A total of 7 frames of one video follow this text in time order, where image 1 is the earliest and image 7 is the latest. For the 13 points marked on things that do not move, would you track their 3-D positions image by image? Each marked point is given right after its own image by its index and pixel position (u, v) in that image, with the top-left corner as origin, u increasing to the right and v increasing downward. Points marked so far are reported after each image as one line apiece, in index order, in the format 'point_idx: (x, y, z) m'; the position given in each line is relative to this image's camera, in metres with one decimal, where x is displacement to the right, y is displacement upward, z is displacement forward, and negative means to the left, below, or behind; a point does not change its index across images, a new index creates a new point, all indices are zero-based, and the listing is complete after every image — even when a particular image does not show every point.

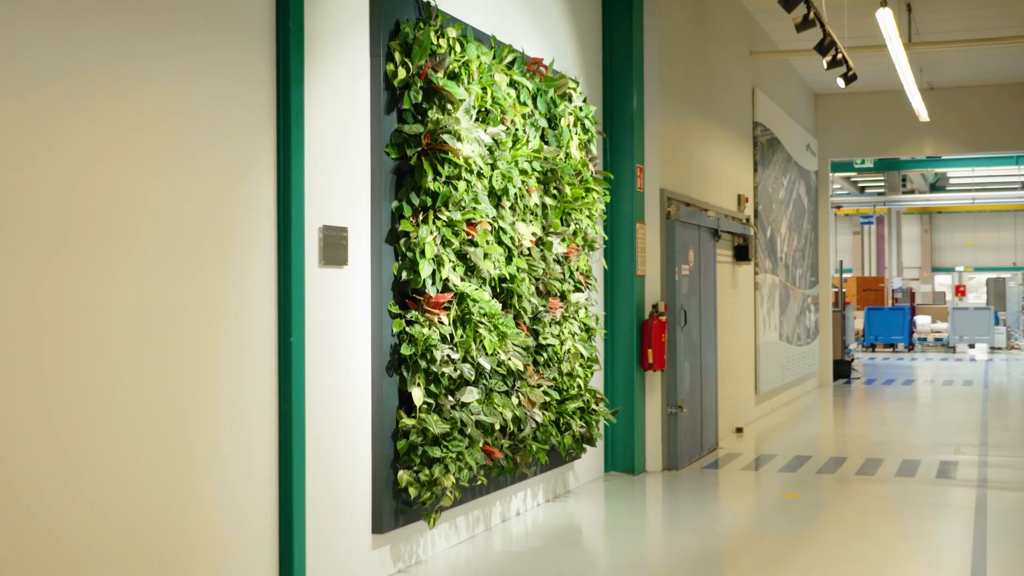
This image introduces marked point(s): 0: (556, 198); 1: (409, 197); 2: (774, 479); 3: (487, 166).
0: (+0.1, +0.3, +4.2) m
1: (-0.3, +0.2, +3.4) m
2: (+1.1, -0.8, +5.4) m
3: (-0.1, +0.3, +3.7) m
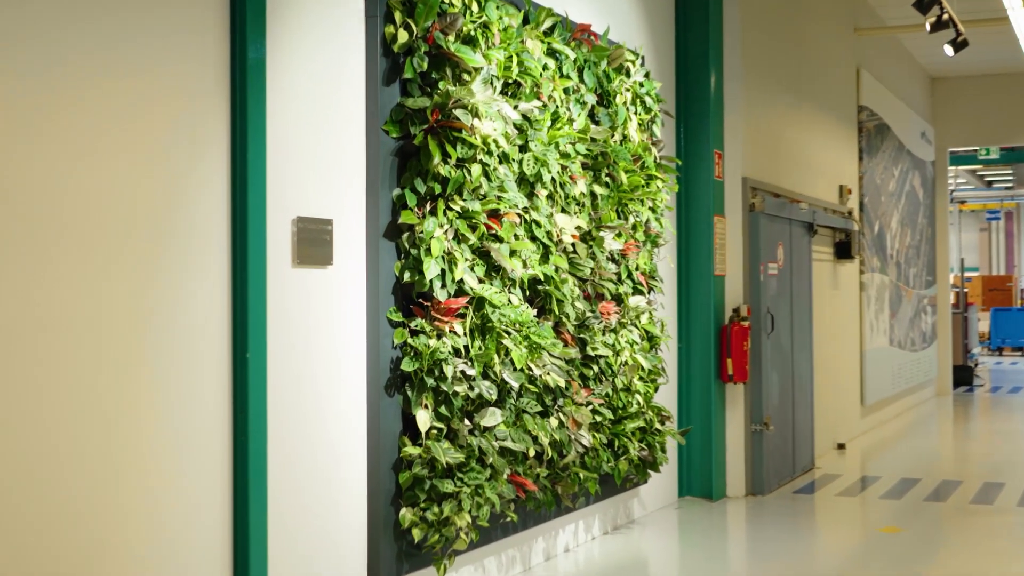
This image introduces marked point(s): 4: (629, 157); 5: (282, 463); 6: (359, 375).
0: (+0.3, +0.3, +3.7) m
1: (-0.2, +0.2, +2.8) m
2: (+1.3, -0.8, +4.8) m
3: (0.0, +0.3, +3.1) m
4: (+0.3, +0.4, +3.8) m
5: (-0.4, -0.3, +2.5) m
6: (-0.3, -0.2, +2.8) m
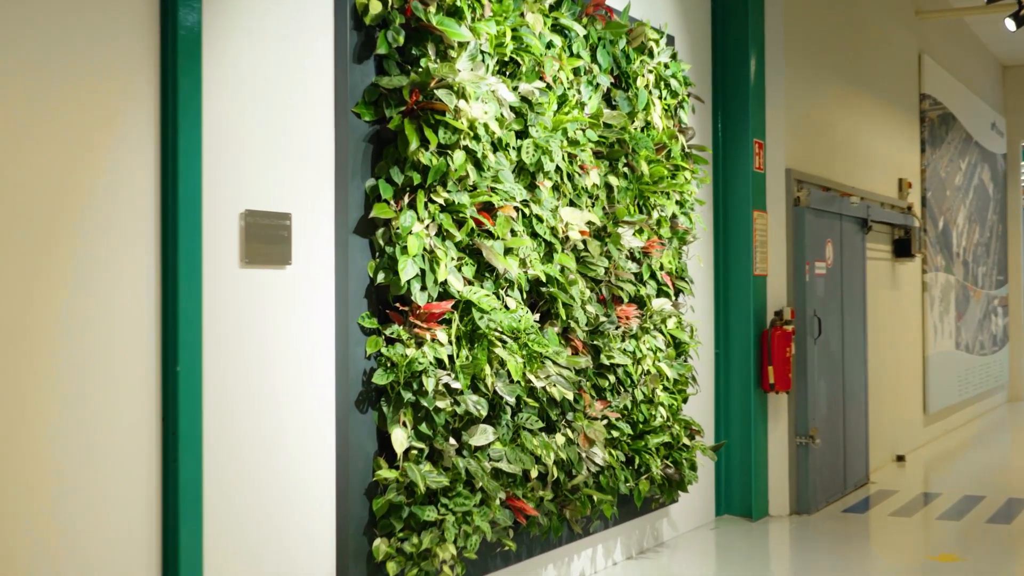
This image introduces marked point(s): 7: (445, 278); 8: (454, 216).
0: (+0.3, +0.3, +3.3) m
1: (-0.2, +0.2, +2.5) m
2: (+1.4, -0.8, +4.4) m
3: (0.0, +0.3, +2.8) m
4: (+0.4, +0.4, +3.4) m
5: (-0.5, -0.3, +2.2) m
6: (-0.4, -0.2, +2.5) m
7: (-0.1, 0.0, +2.5) m
8: (-0.1, +0.1, +2.6) m
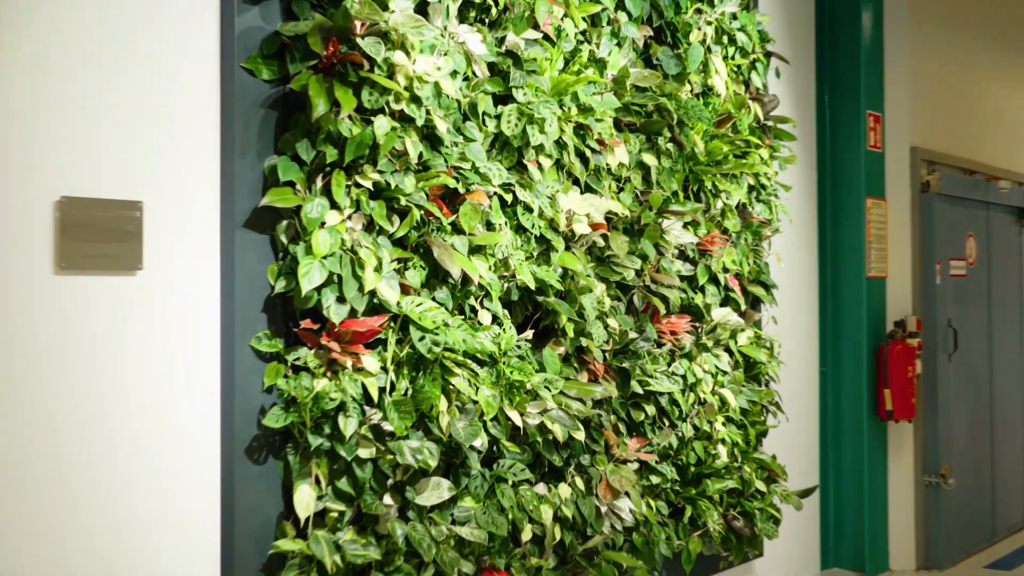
0: (+0.3, +0.3, +2.6) m
1: (-0.3, +0.2, +1.9) m
2: (+1.6, -0.8, +3.5) m
3: (-0.1, +0.3, +2.1) m
4: (+0.4, +0.4, +2.7) m
5: (-0.6, -0.4, +1.6) m
6: (-0.4, -0.2, +1.9) m
7: (-0.2, 0.0, +1.9) m
8: (-0.2, +0.1, +2.0) m
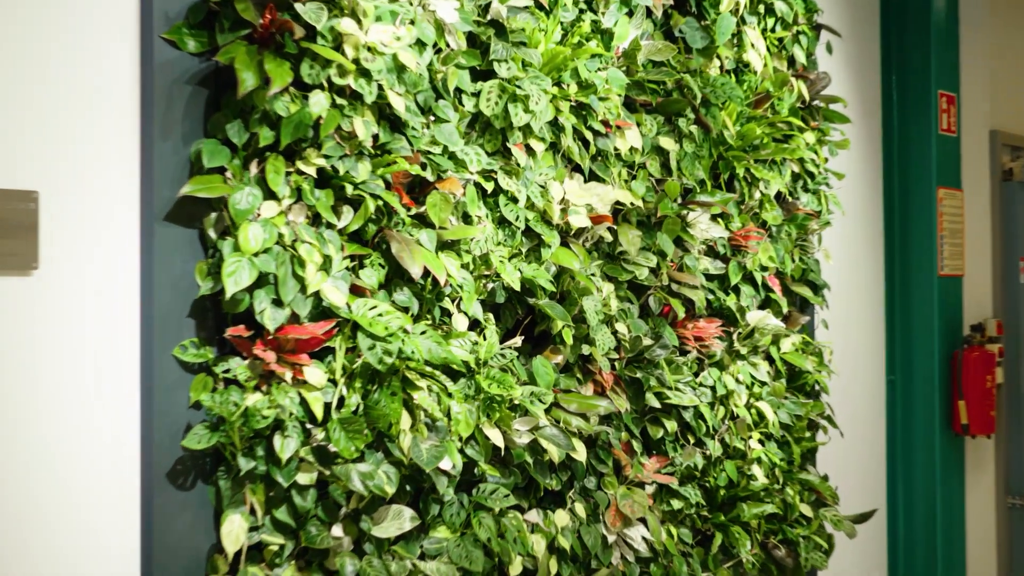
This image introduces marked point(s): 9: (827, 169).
0: (+0.3, +0.3, +2.3) m
1: (-0.4, +0.2, +1.7) m
2: (+1.7, -0.8, +3.1) m
3: (-0.1, +0.3, +1.9) m
4: (+0.4, +0.4, +2.4) m
5: (-0.7, -0.4, +1.4) m
6: (-0.5, -0.2, +1.7) m
7: (-0.3, 0.0, +1.7) m
8: (-0.2, +0.1, +1.8) m
9: (+0.6, +0.2, +2.7) m
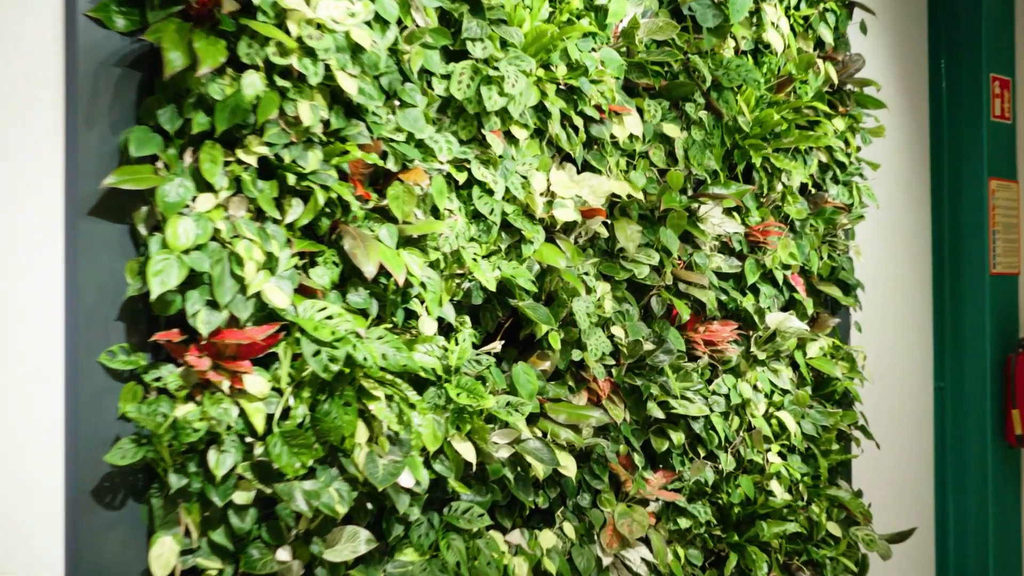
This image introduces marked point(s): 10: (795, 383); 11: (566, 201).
0: (+0.3, +0.3, +2.2) m
1: (-0.4, +0.2, +1.5) m
2: (+1.7, -0.8, +2.8) m
3: (-0.1, +0.3, +1.7) m
4: (+0.4, +0.4, +2.2) m
5: (-0.7, -0.4, +1.3) m
6: (-0.5, -0.2, +1.5) m
7: (-0.3, 0.0, +1.5) m
8: (-0.3, +0.1, +1.6) m
9: (+0.7, +0.2, +2.5) m
10: (+0.5, -0.2, +2.4) m
11: (+0.1, +0.1, +1.9) m
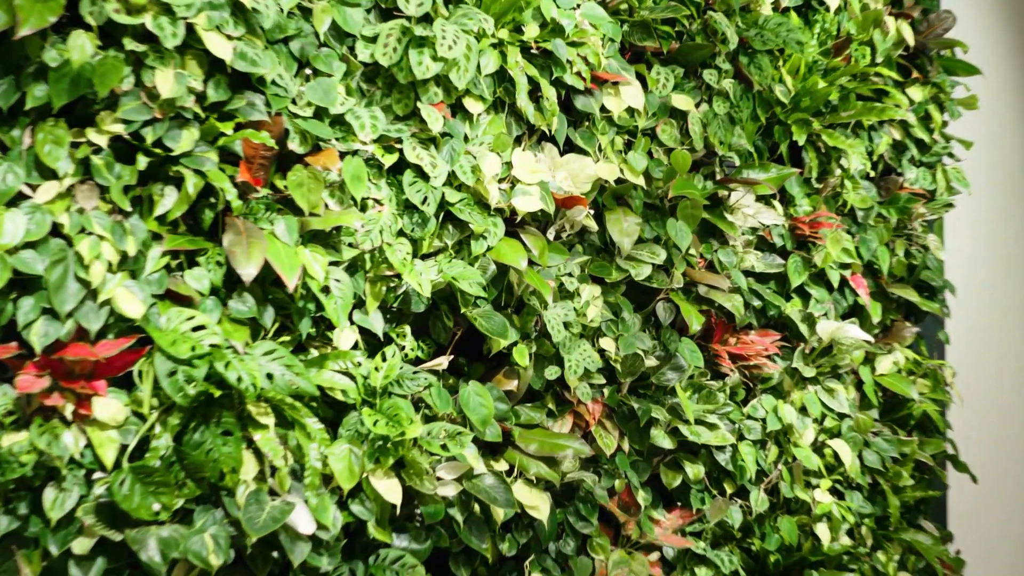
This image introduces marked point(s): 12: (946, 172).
0: (+0.3, +0.3, +1.8) m
1: (-0.5, +0.2, +1.3) m
2: (+1.8, -0.8, +2.3) m
3: (-0.2, +0.3, +1.4) m
4: (+0.4, +0.4, +1.9) m
5: (-0.9, -0.4, +1.1) m
6: (-0.6, -0.2, +1.3) m
7: (-0.4, 0.0, +1.3) m
8: (-0.4, +0.1, +1.3) m
9: (+0.7, +0.2, +2.1) m
10: (+0.5, -0.2, +2.0) m
11: (0.0, +0.1, +1.6) m
12: (+0.7, +0.2, +2.1) m
